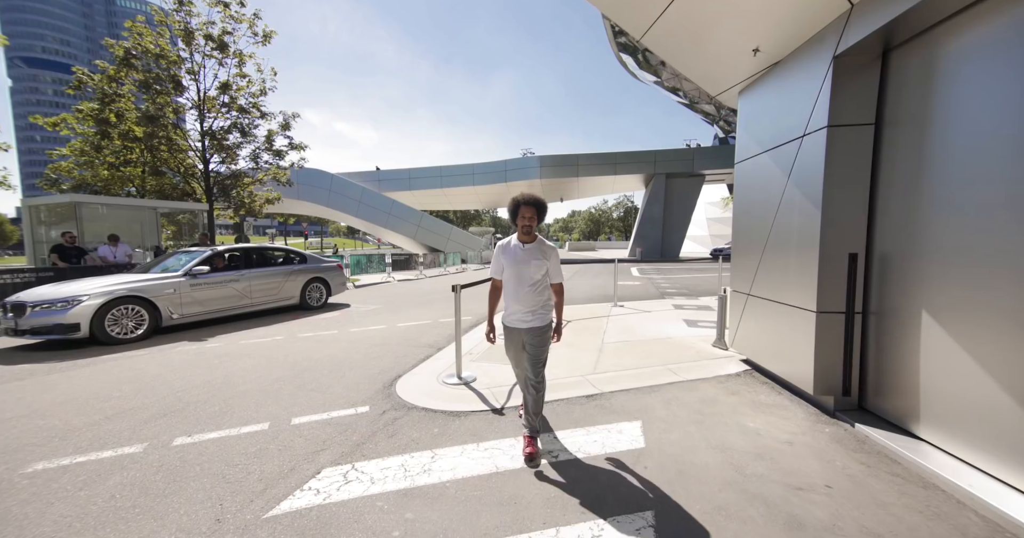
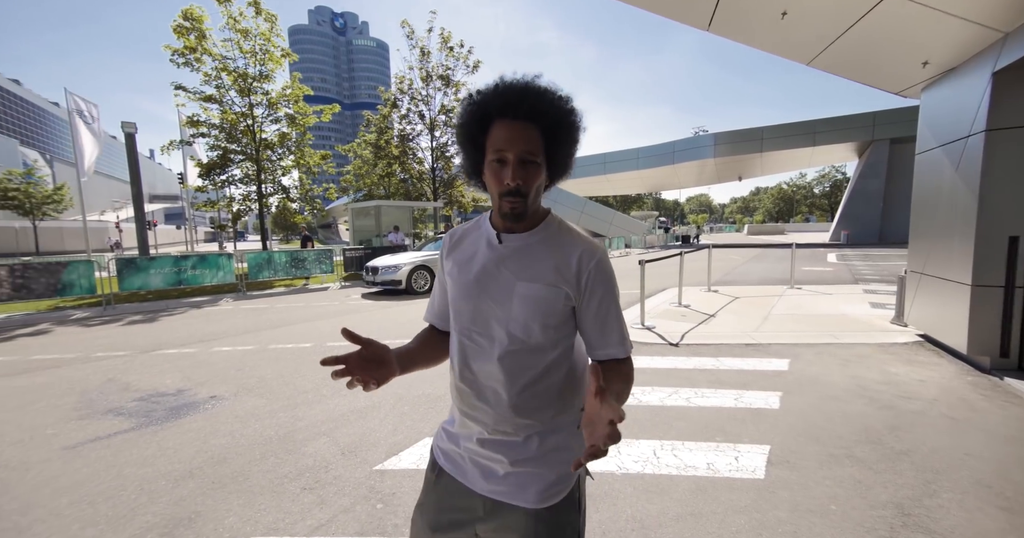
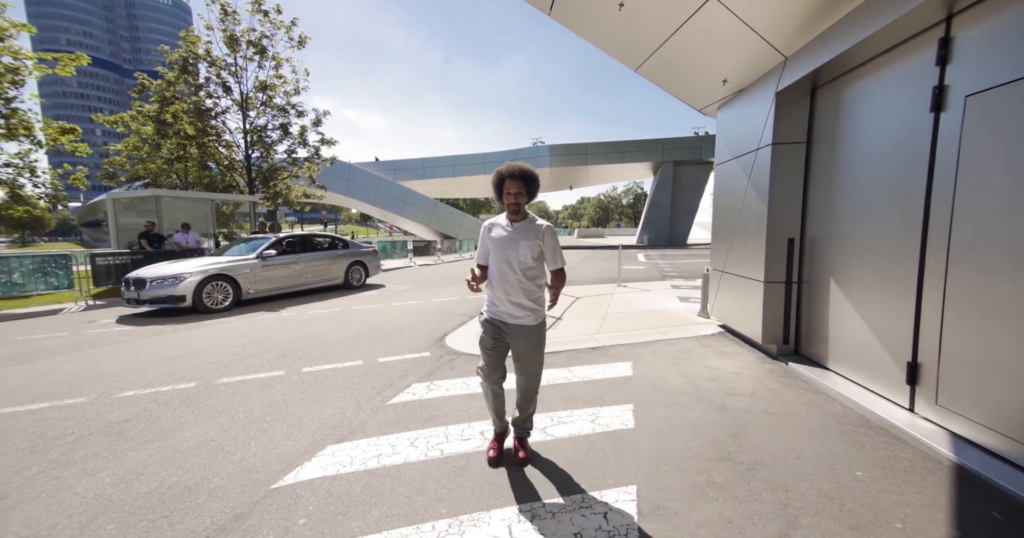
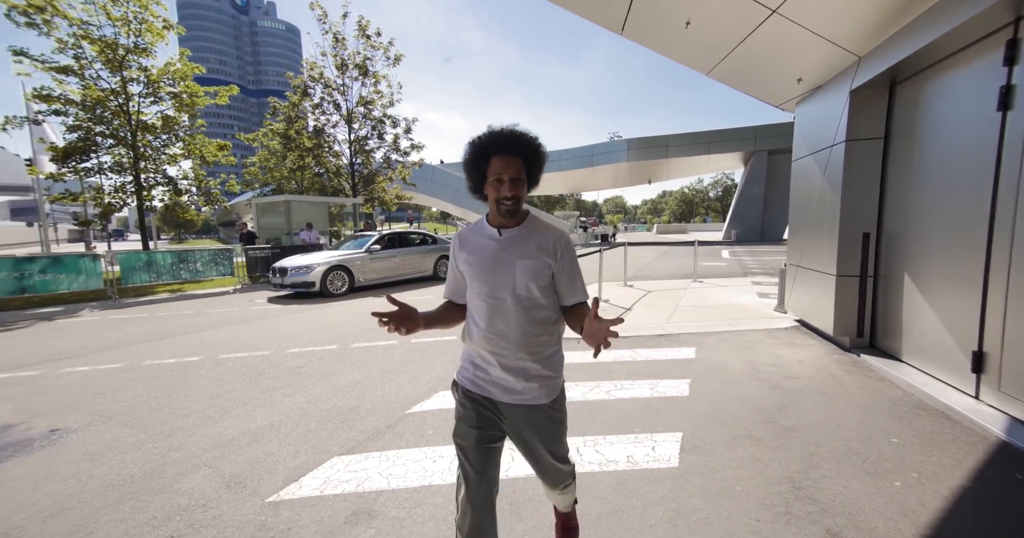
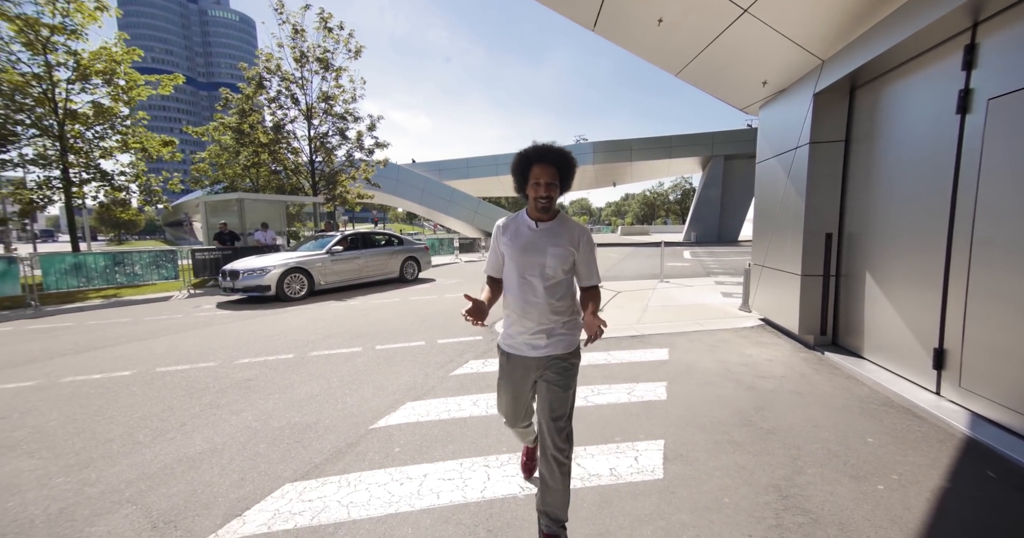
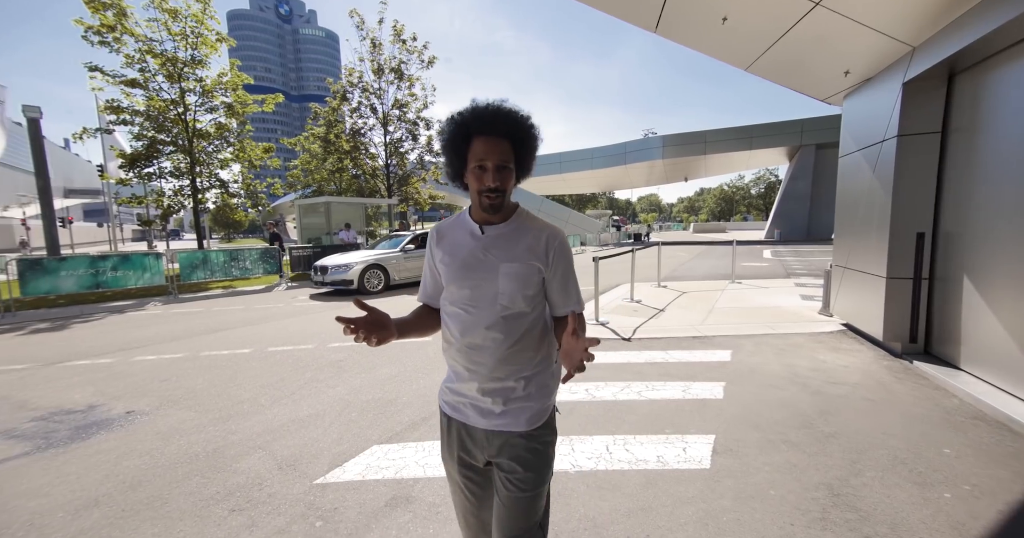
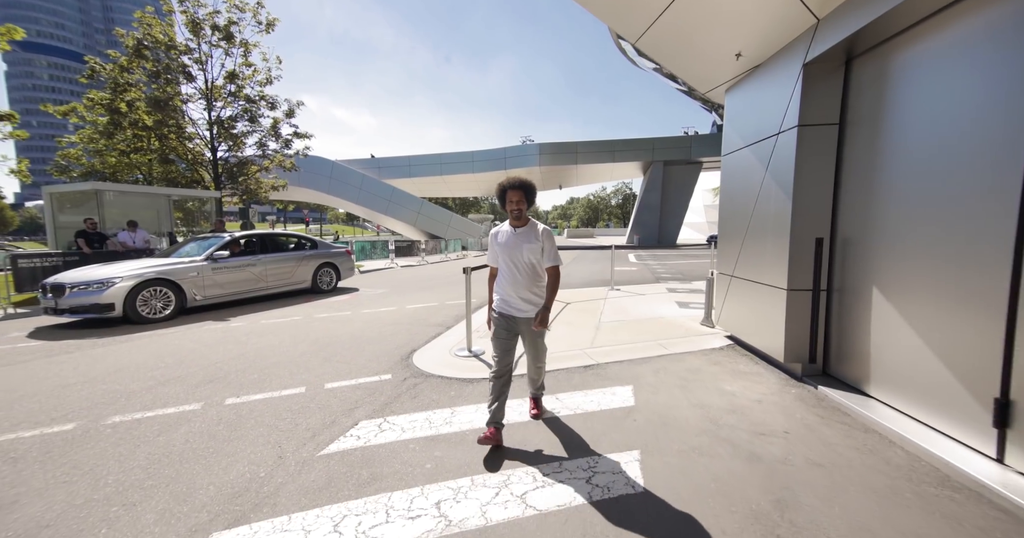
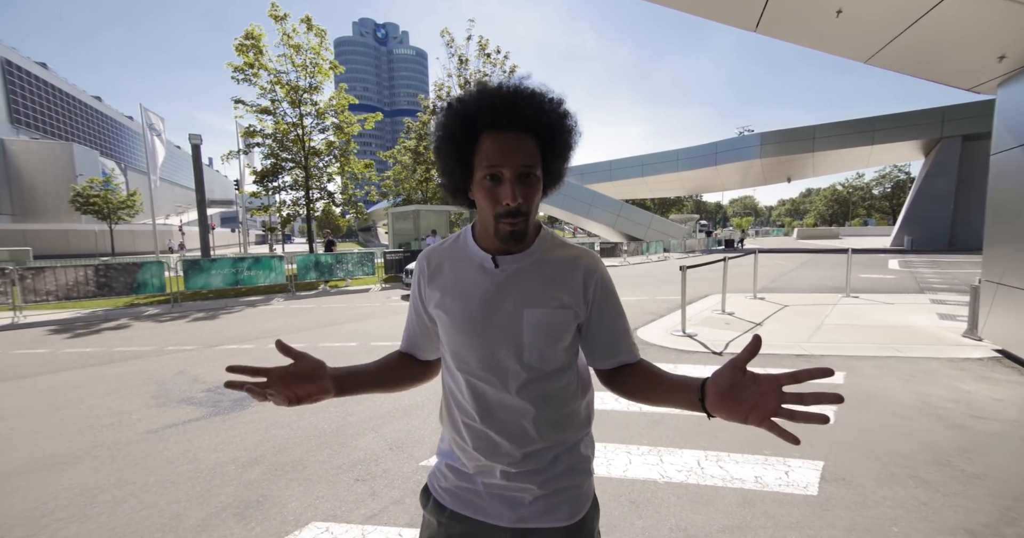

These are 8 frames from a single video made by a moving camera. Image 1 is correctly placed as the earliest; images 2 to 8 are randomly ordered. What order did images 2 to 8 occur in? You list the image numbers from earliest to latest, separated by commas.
7, 3, 5, 4, 6, 2, 8
